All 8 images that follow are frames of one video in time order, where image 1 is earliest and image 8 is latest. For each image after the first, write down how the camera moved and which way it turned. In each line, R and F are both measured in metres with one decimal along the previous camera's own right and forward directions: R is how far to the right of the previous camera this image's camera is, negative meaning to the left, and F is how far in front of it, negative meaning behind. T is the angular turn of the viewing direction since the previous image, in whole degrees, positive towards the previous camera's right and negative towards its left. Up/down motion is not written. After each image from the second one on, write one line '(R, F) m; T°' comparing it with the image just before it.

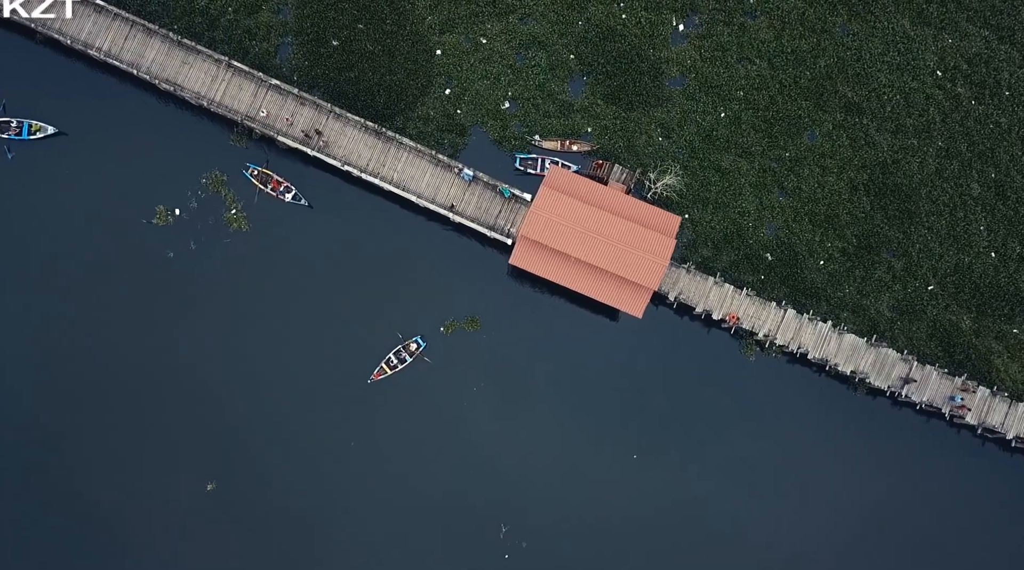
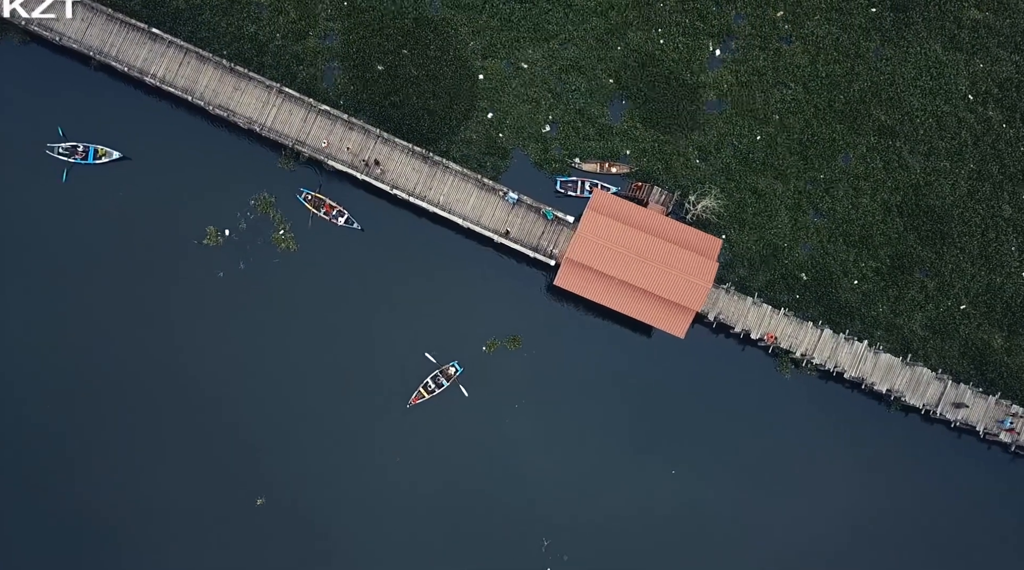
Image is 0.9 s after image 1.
(-1.6, -1.0) m; 0°
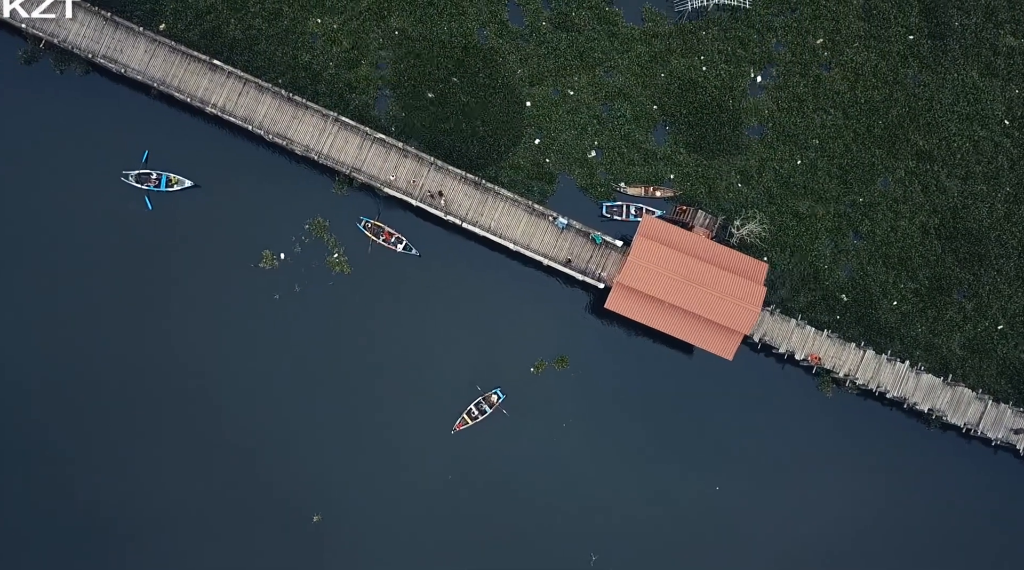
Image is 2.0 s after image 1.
(-2.0, -1.2) m; 0°
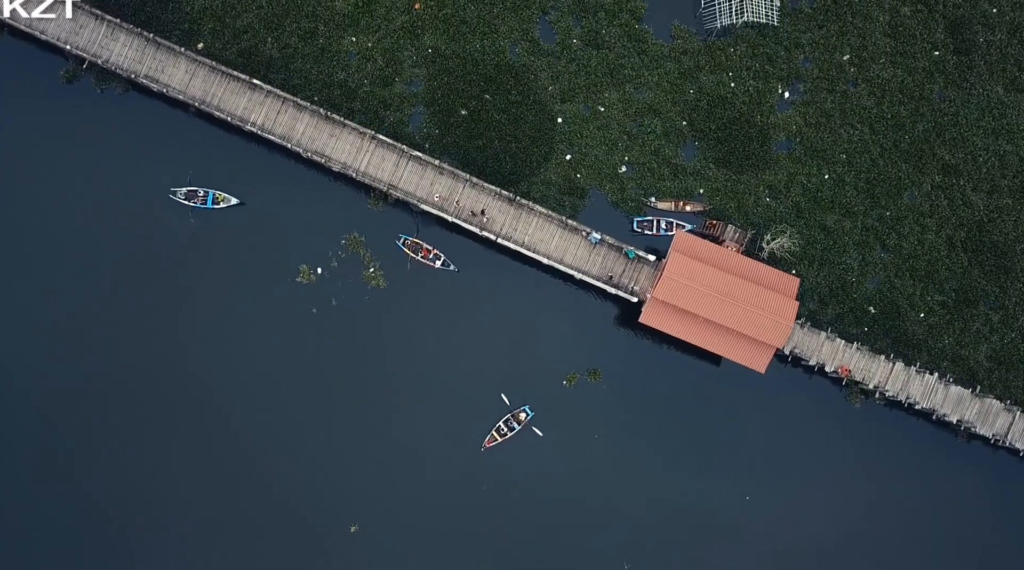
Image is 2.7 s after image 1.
(-1.4, -0.8) m; 0°
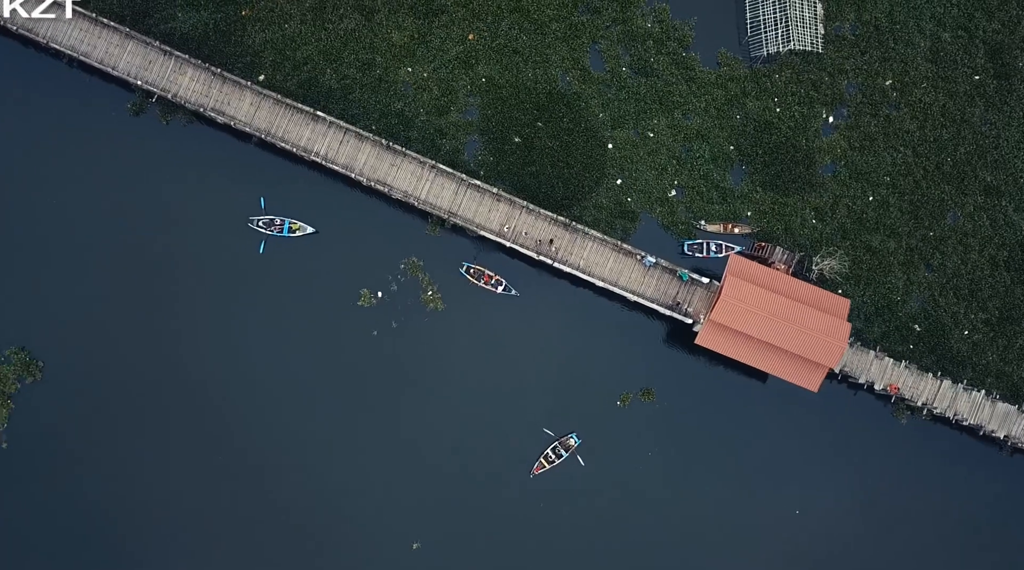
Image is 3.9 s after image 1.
(-2.4, -1.4) m; 0°
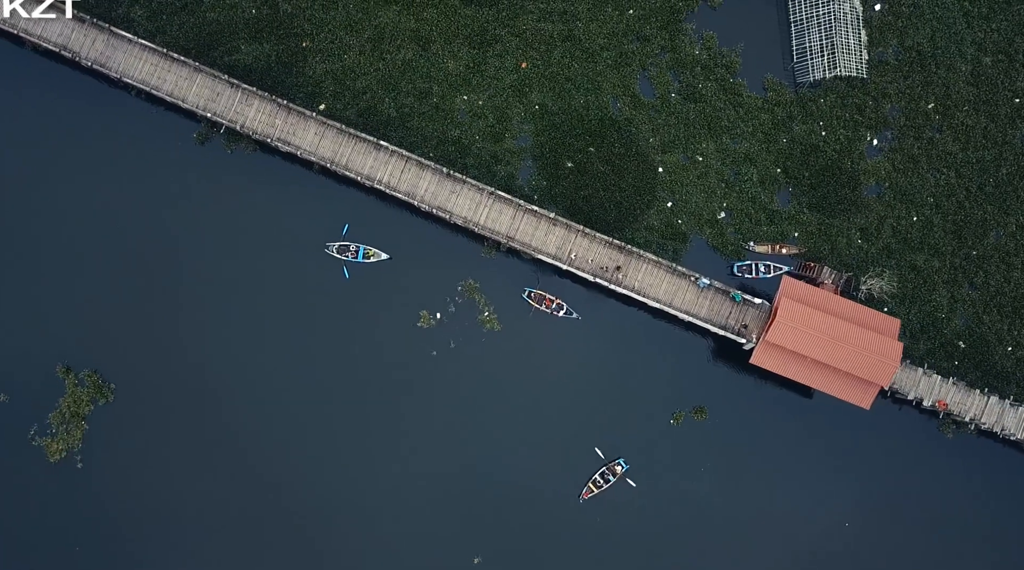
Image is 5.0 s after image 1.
(-2.5, -1.4) m; 0°
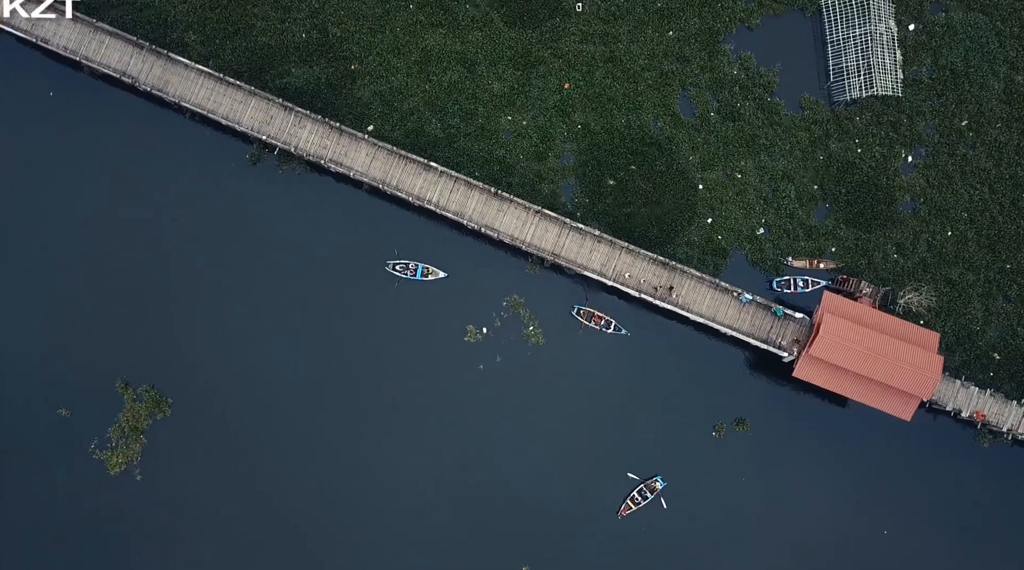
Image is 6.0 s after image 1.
(-2.1, -1.3) m; 0°
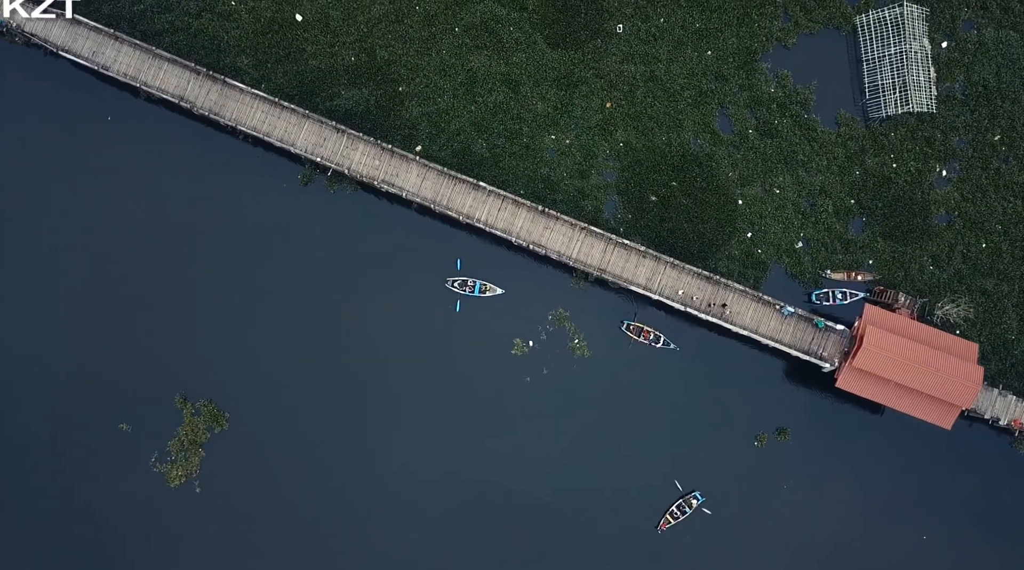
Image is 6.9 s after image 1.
(-2.2, -1.4) m; 0°
